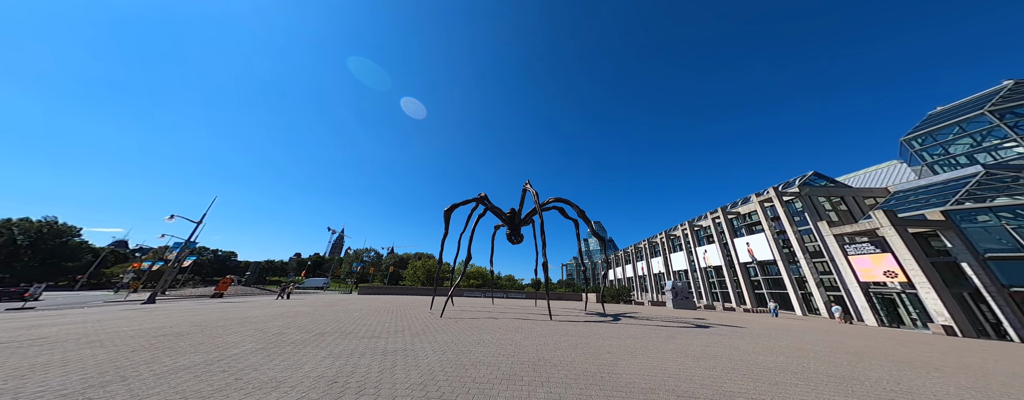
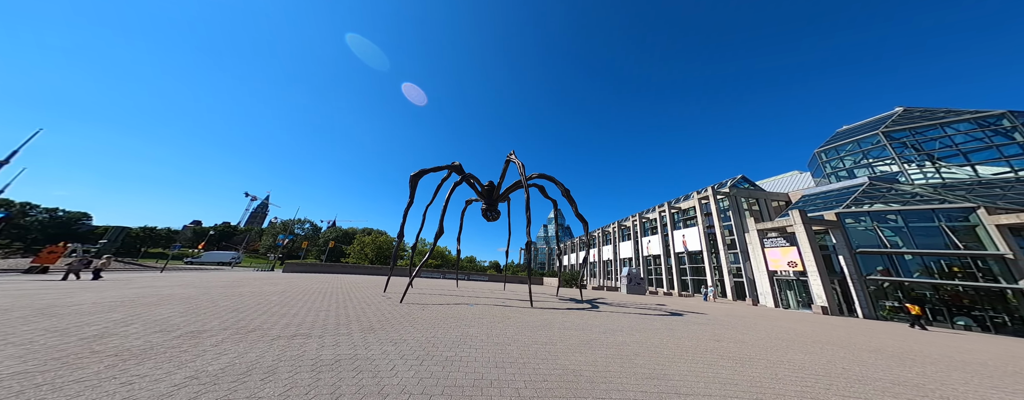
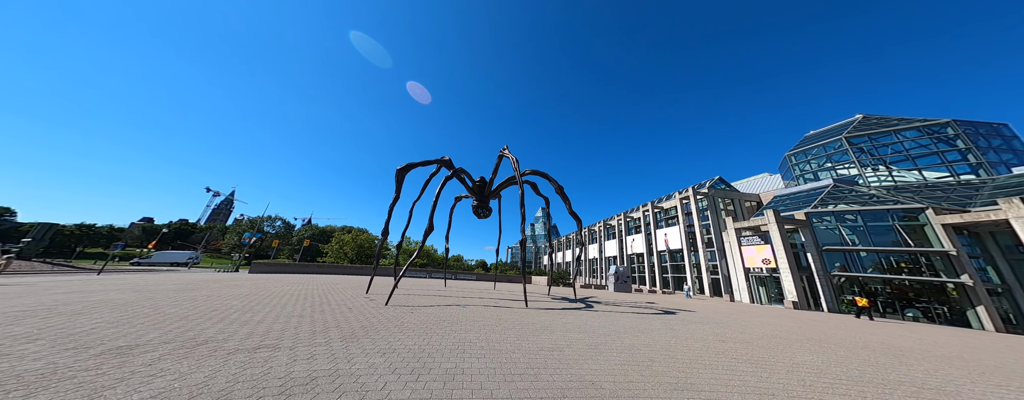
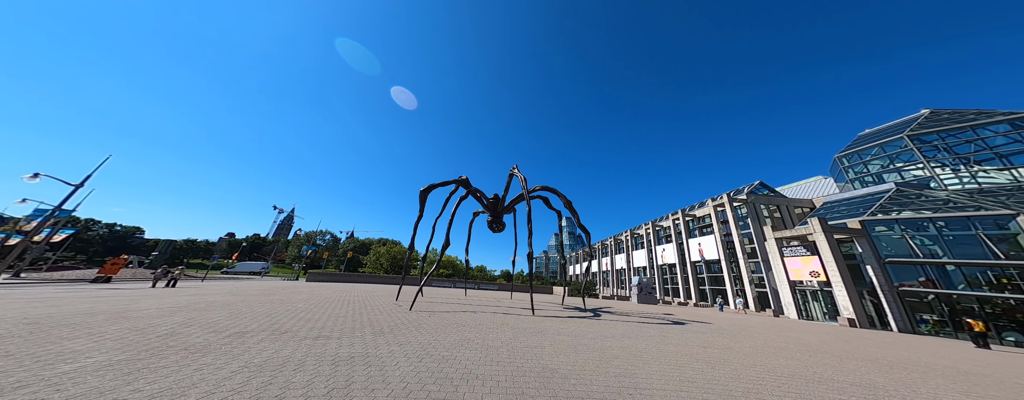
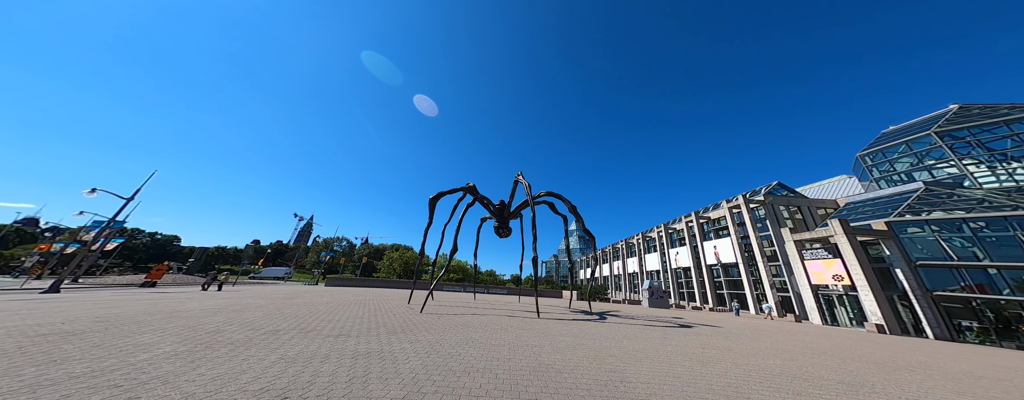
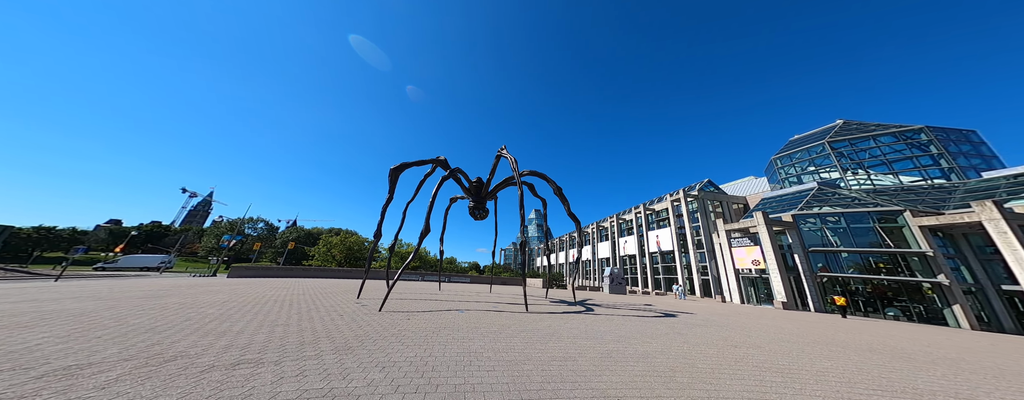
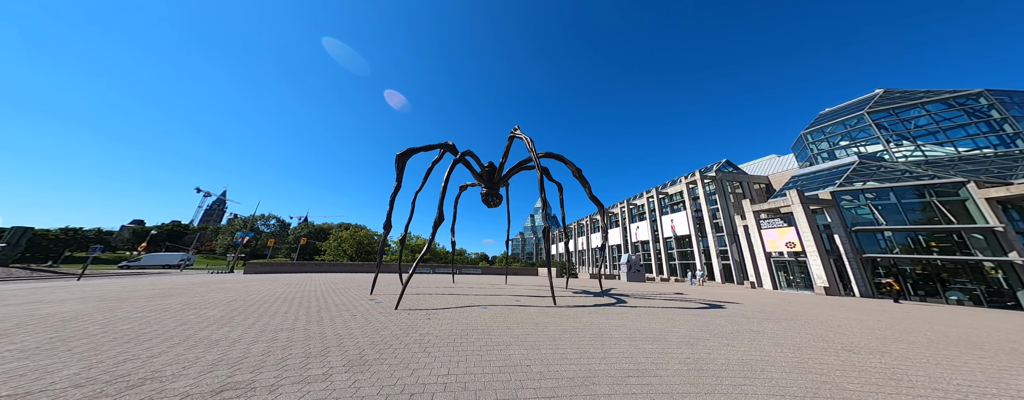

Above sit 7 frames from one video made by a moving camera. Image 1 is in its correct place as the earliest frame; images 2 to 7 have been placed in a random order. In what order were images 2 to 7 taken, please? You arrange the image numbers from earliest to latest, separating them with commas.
5, 4, 2, 3, 6, 7
